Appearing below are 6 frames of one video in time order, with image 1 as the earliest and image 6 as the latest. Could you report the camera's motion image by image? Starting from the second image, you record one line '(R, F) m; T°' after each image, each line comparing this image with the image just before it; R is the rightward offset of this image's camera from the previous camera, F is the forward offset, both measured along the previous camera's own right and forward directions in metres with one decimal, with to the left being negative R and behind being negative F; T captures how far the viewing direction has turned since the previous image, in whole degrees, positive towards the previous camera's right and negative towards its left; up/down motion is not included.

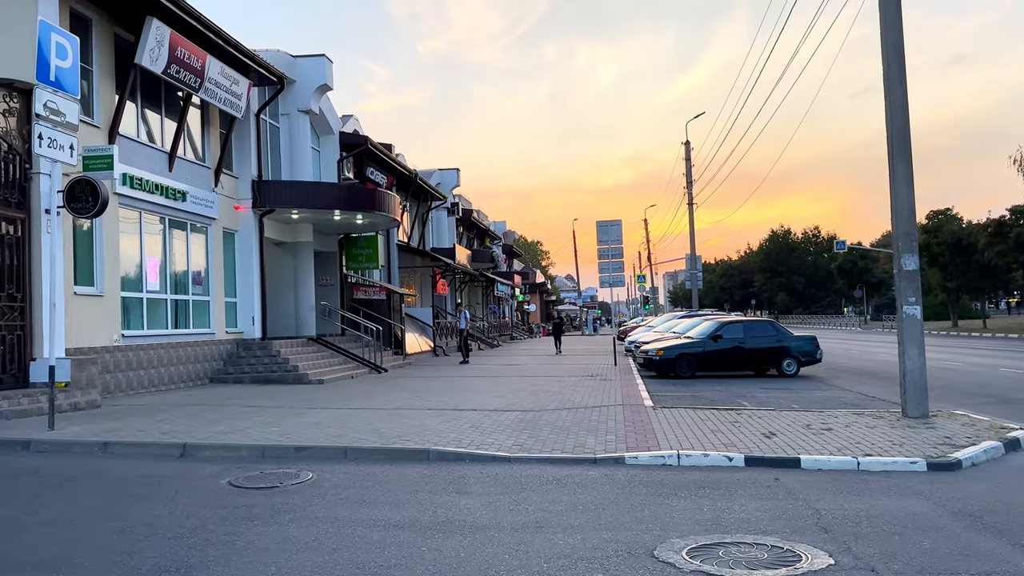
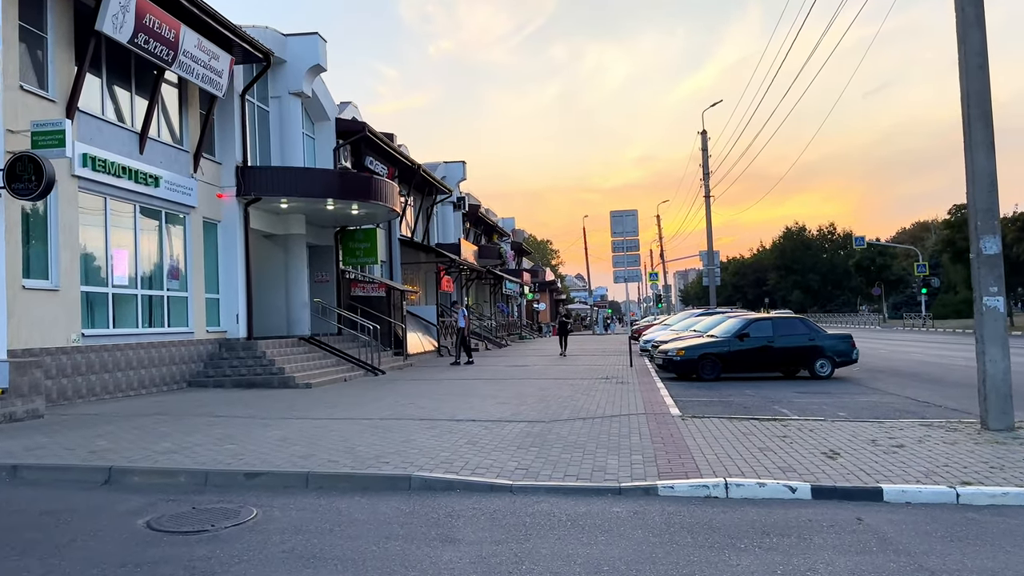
(+0.1, +1.6) m; -1°
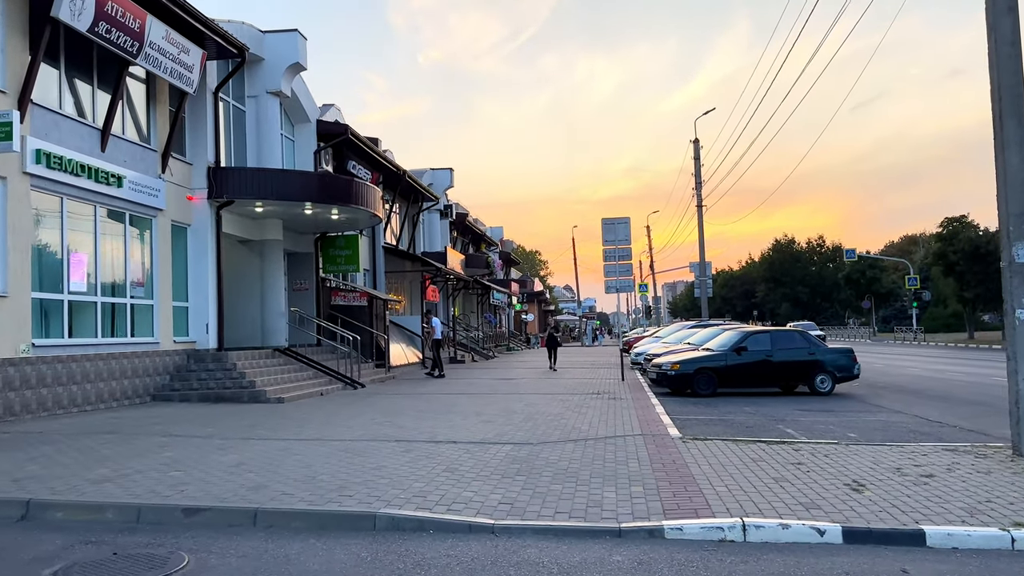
(0.0, +0.9) m; +1°
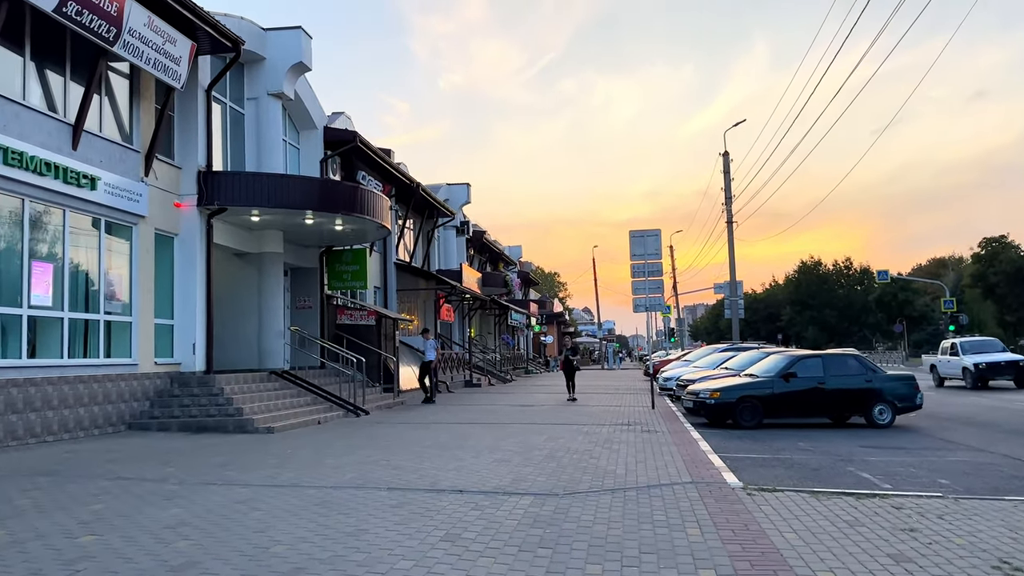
(0.0, +1.7) m; -1°
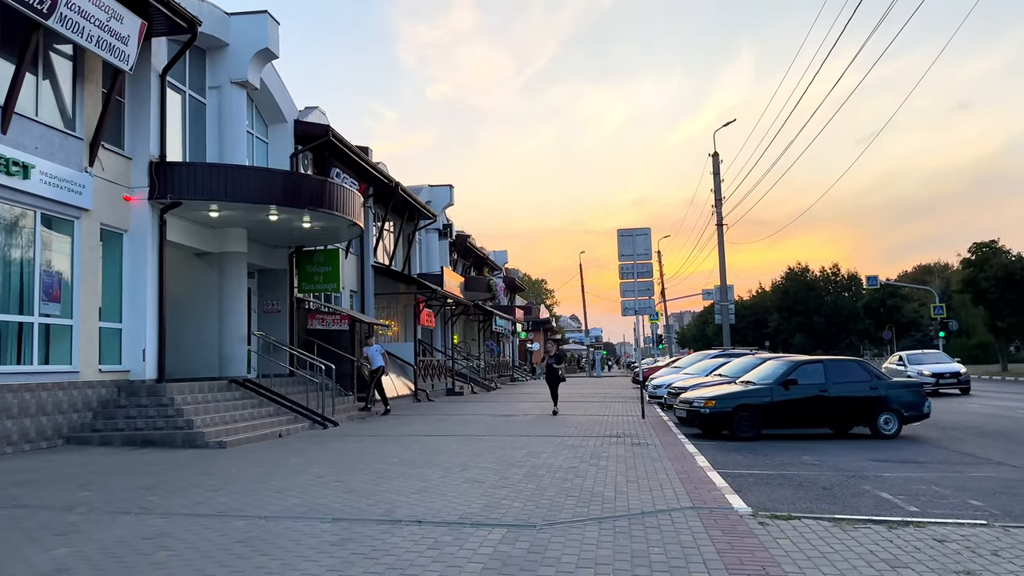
(+0.1, +1.1) m; +1°
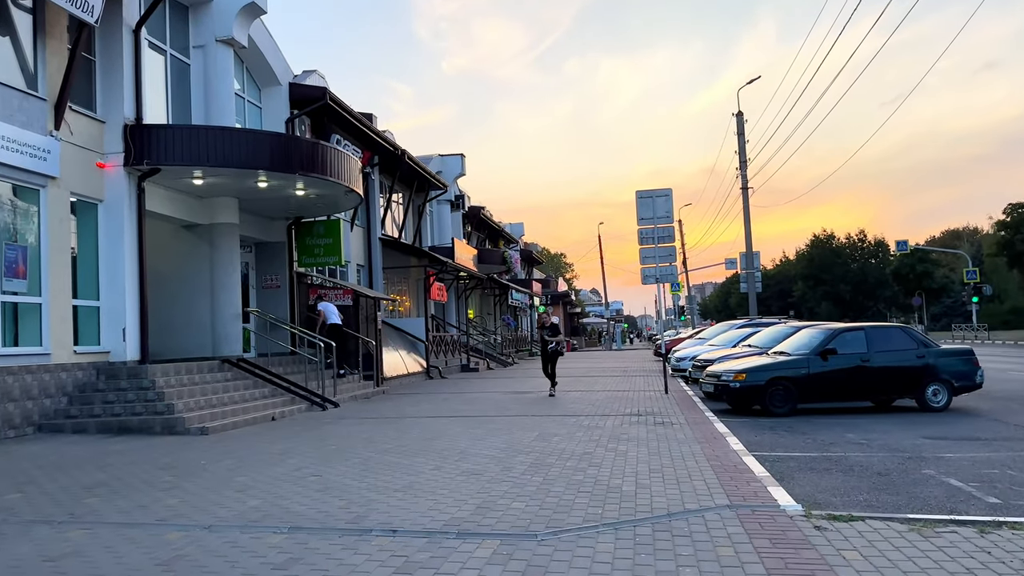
(+0.2, +1.2) m; -2°
